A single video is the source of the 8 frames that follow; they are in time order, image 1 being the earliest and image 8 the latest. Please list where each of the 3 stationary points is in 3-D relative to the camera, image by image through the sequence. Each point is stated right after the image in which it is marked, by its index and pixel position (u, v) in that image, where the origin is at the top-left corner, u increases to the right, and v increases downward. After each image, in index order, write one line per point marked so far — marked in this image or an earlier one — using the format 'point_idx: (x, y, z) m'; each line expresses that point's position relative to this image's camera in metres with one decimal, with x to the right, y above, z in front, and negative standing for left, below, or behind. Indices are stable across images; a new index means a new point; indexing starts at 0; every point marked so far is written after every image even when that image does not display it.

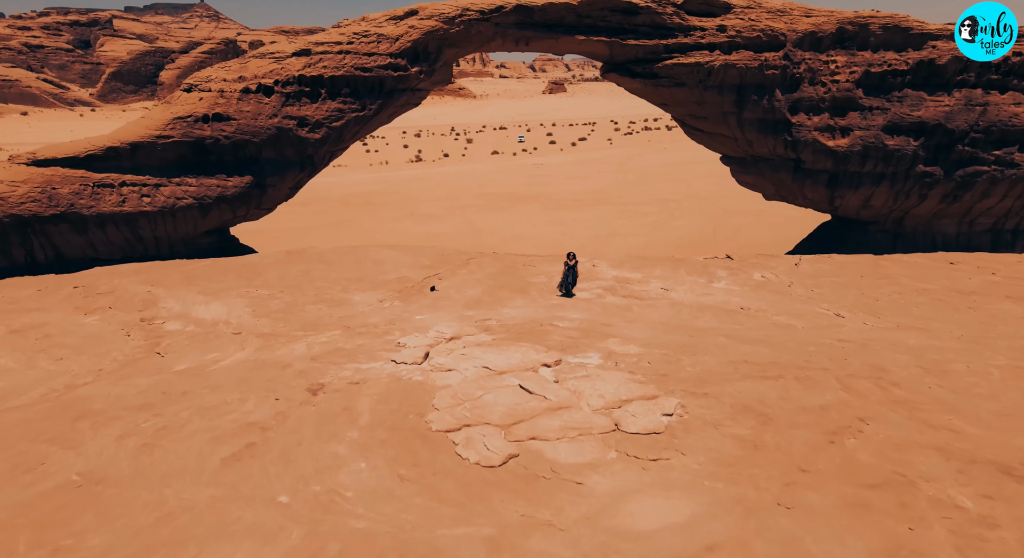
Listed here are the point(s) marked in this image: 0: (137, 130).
0: (-5.6, +2.1, +6.8) m
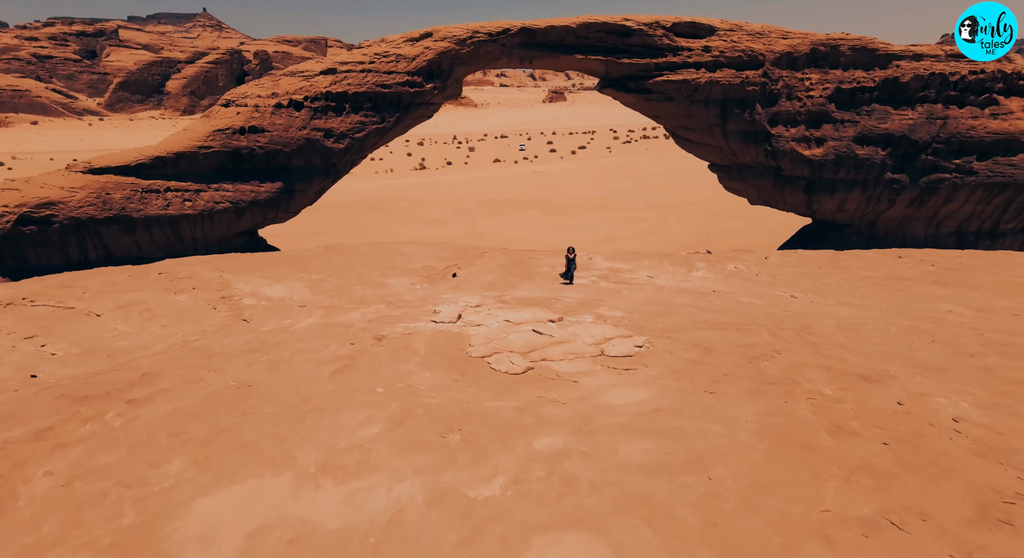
0: (-5.5, +2.2, +7.6) m
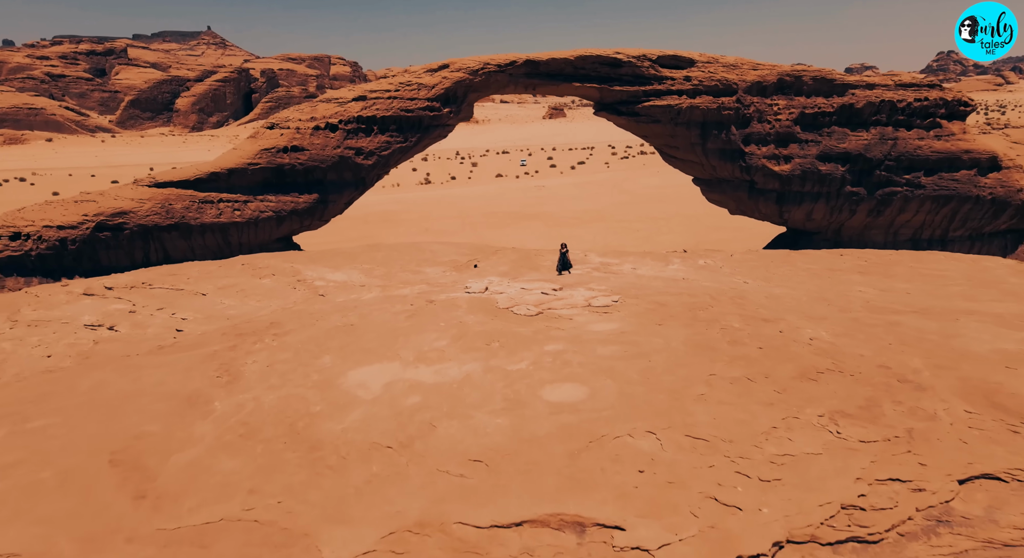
0: (-5.3, +2.3, +9.0) m
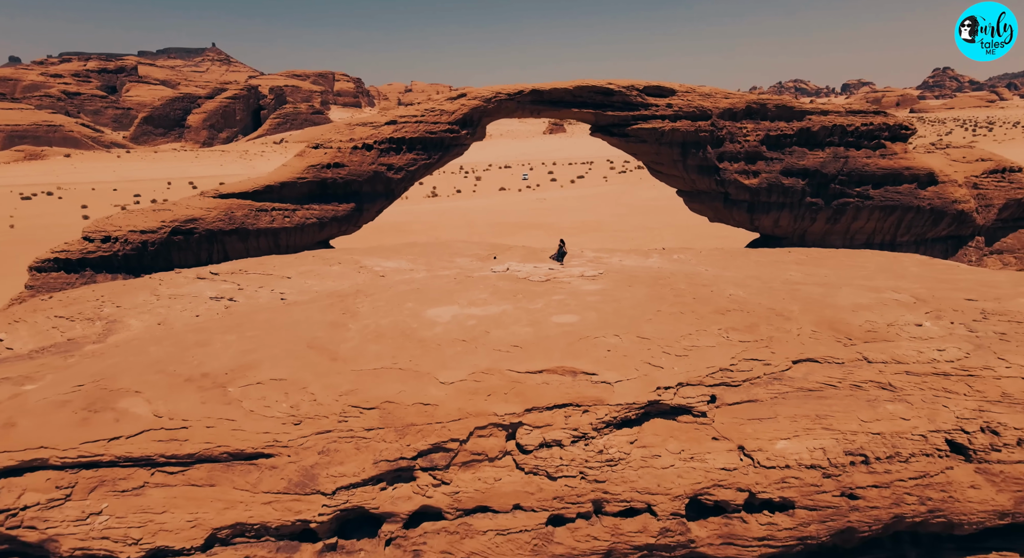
0: (-5.1, +2.4, +10.7) m
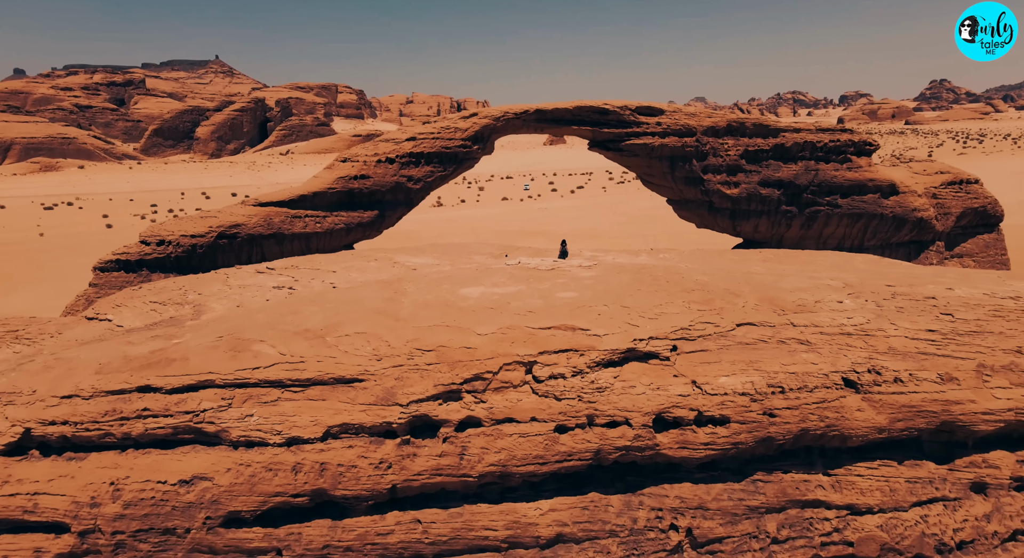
0: (-5.0, +2.4, +12.1) m
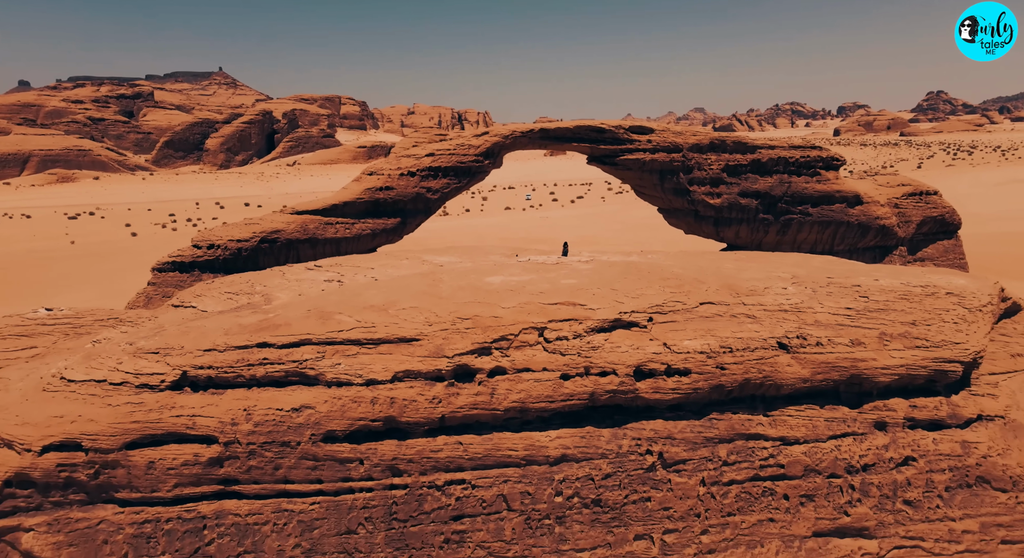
0: (-4.8, +2.4, +13.7) m
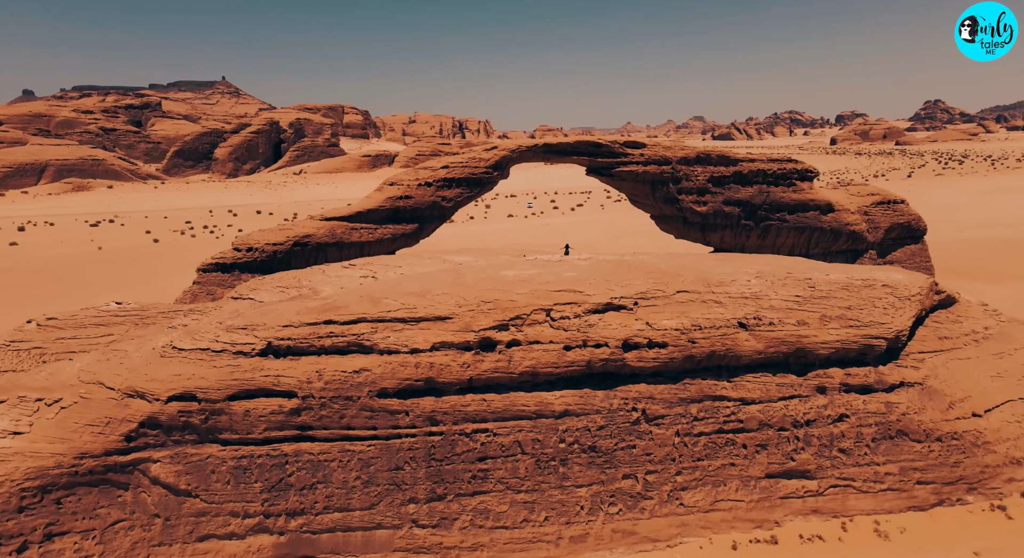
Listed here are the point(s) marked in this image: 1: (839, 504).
0: (-4.6, +2.4, +15.3) m
1: (+5.1, -3.5, +7.4) m
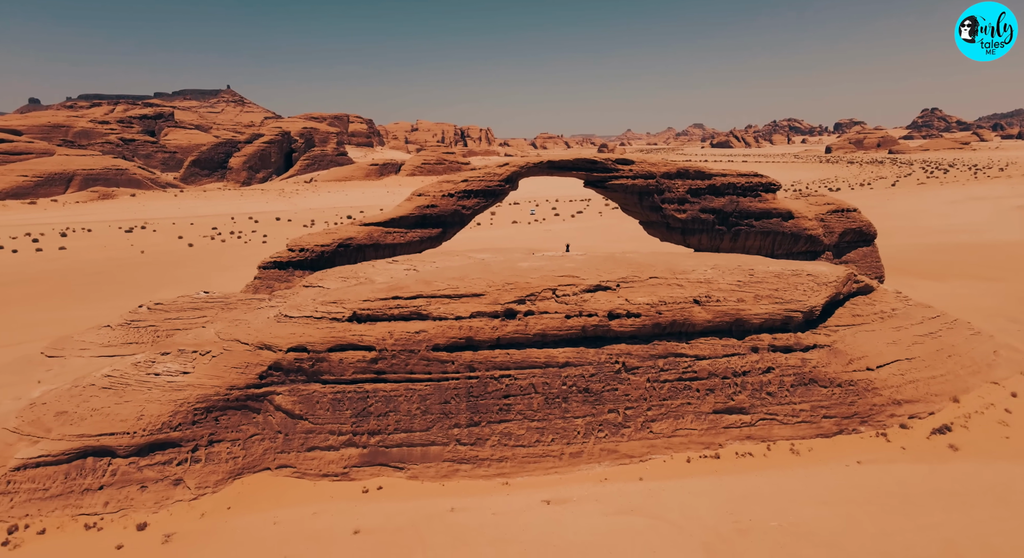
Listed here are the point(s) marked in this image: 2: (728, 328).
0: (-4.2, +2.5, +18.2) m
1: (+5.5, -3.3, +10.2) m
2: (+4.8, -1.1, +10.6) m
